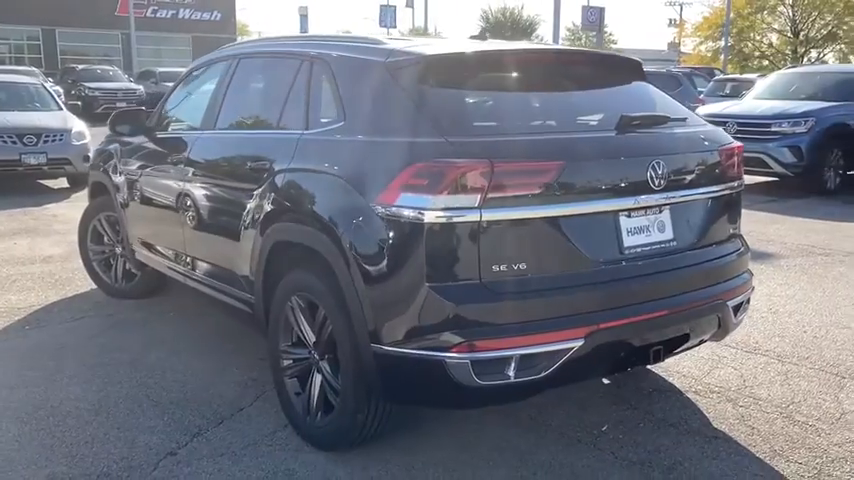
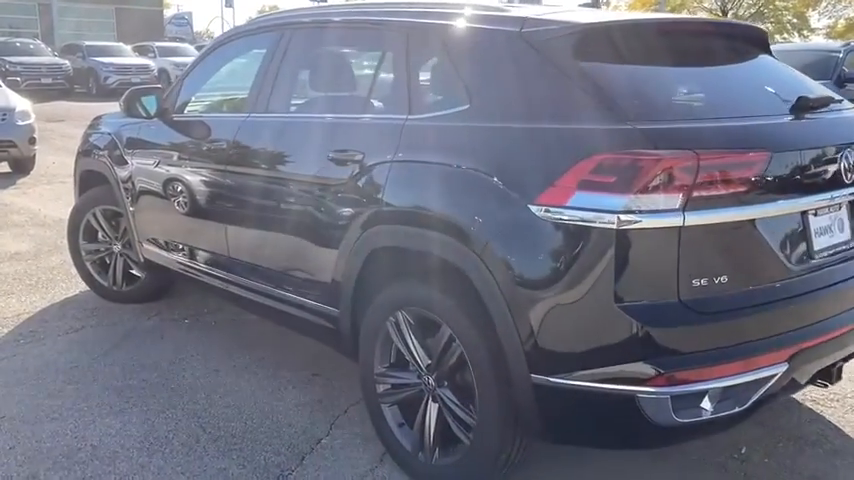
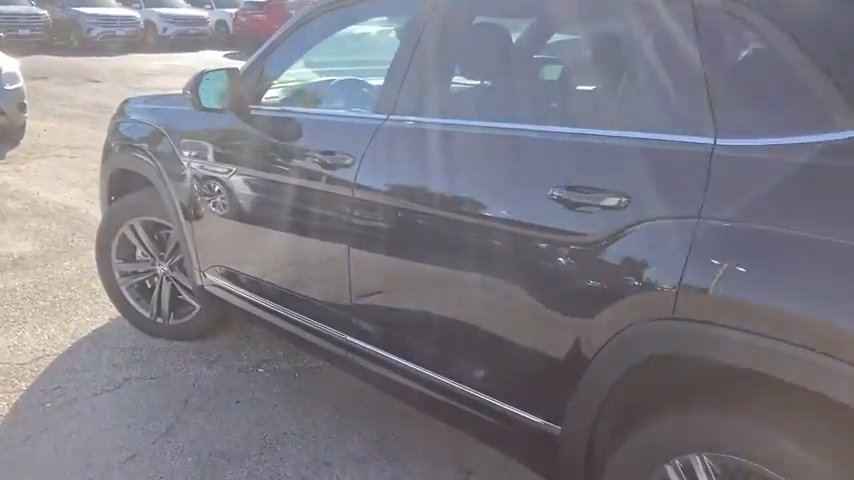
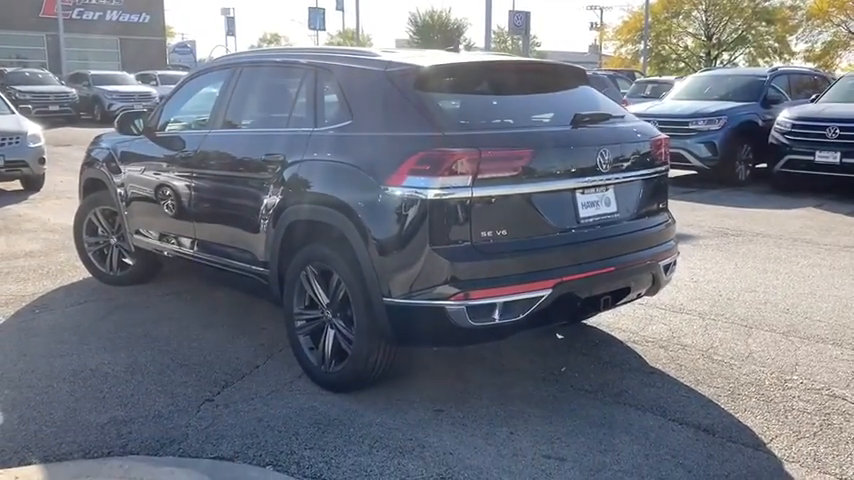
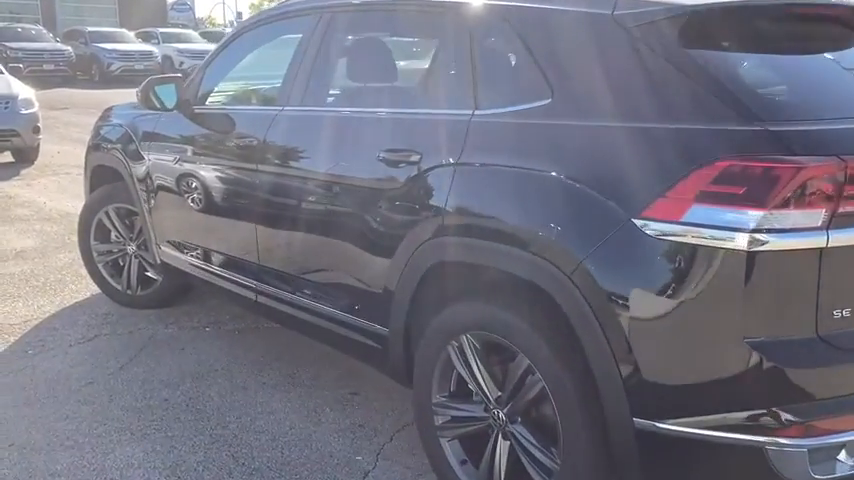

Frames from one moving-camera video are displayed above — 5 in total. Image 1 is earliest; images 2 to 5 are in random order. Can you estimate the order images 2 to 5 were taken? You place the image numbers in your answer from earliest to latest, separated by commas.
4, 2, 5, 3
